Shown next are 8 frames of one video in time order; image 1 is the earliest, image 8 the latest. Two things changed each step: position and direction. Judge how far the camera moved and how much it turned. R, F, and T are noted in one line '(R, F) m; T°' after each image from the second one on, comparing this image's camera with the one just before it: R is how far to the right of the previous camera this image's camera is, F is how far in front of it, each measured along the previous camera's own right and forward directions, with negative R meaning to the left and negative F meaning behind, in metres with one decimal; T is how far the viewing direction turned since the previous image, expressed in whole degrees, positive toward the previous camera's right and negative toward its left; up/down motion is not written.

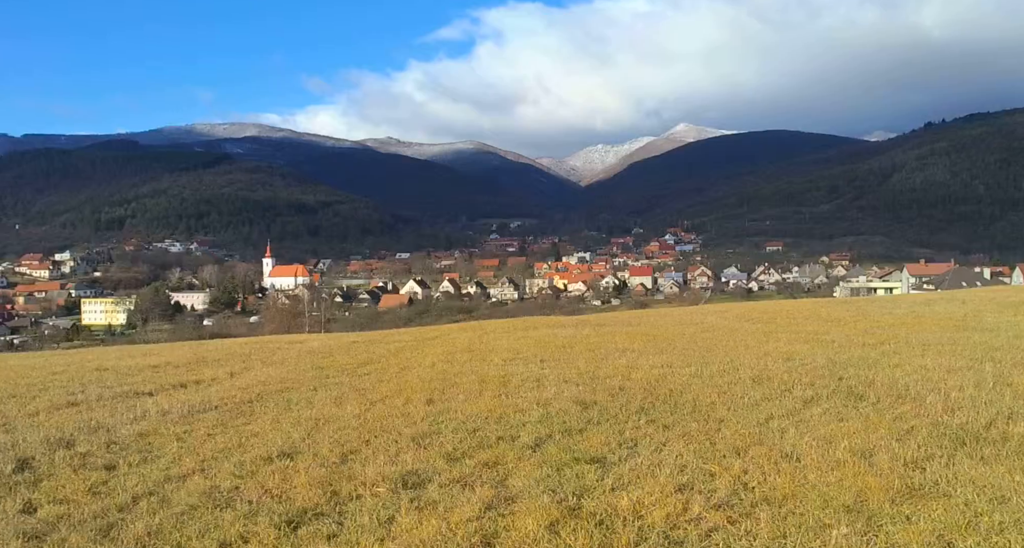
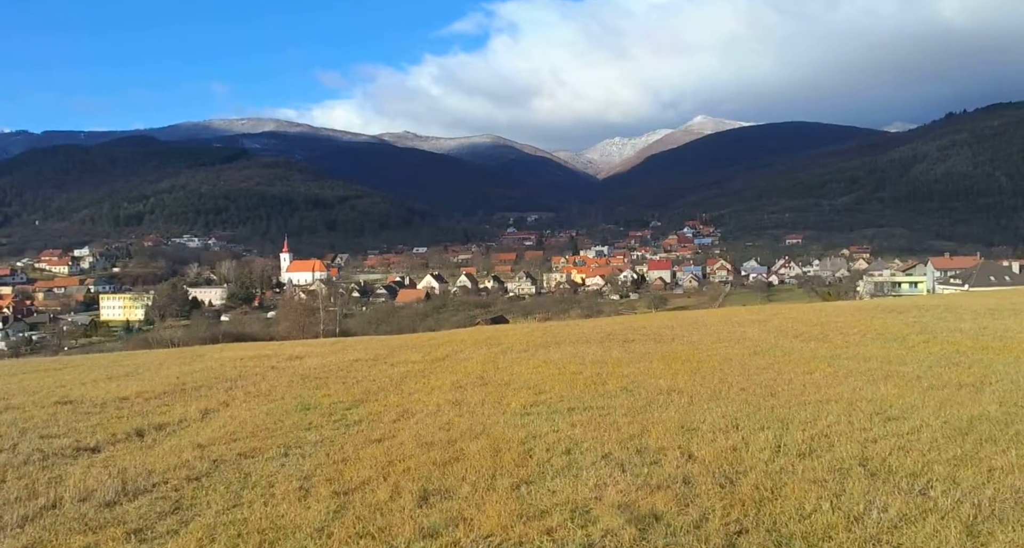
(0.0, +1.1) m; -1°
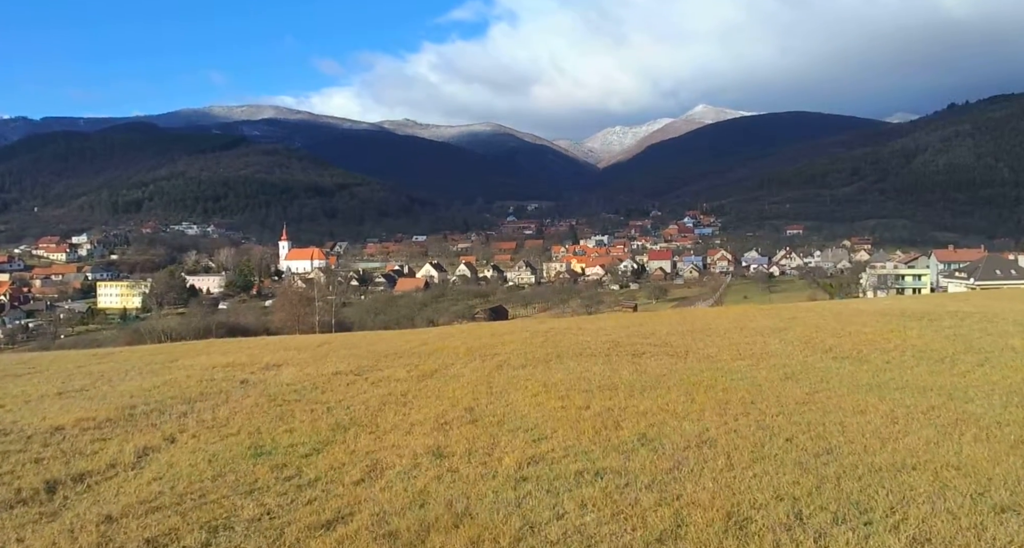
(0.0, +1.0) m; 0°
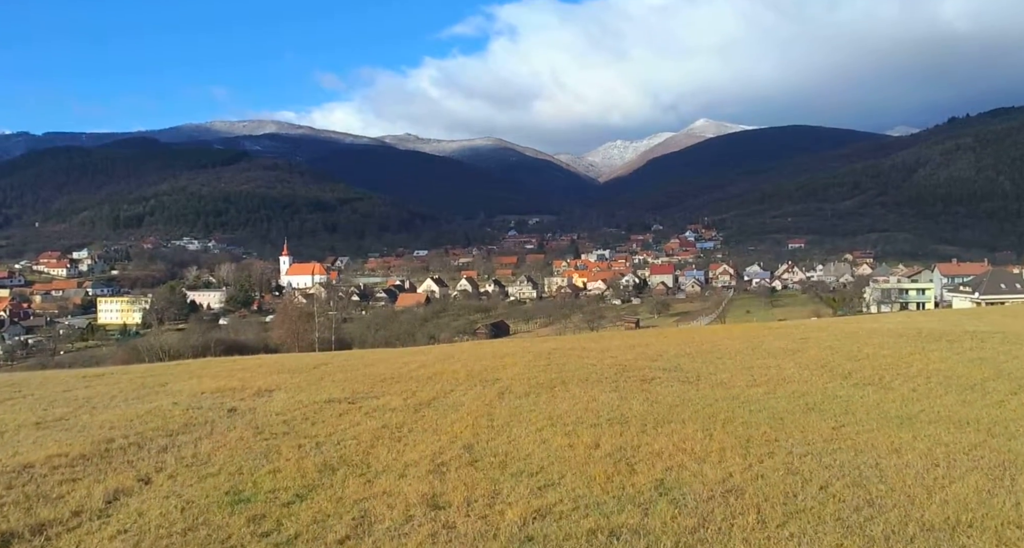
(0.0, +0.4) m; 0°
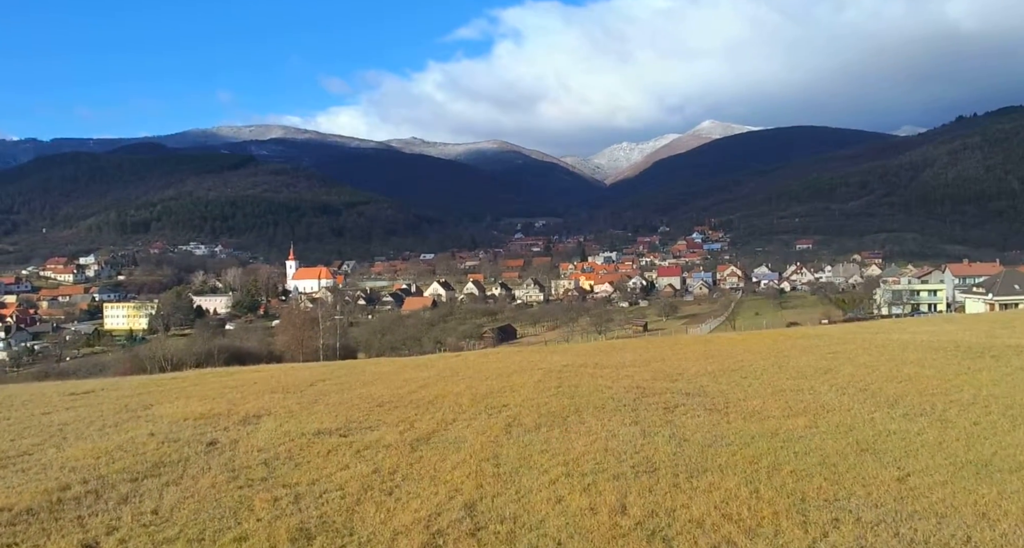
(0.0, +0.8) m; 0°
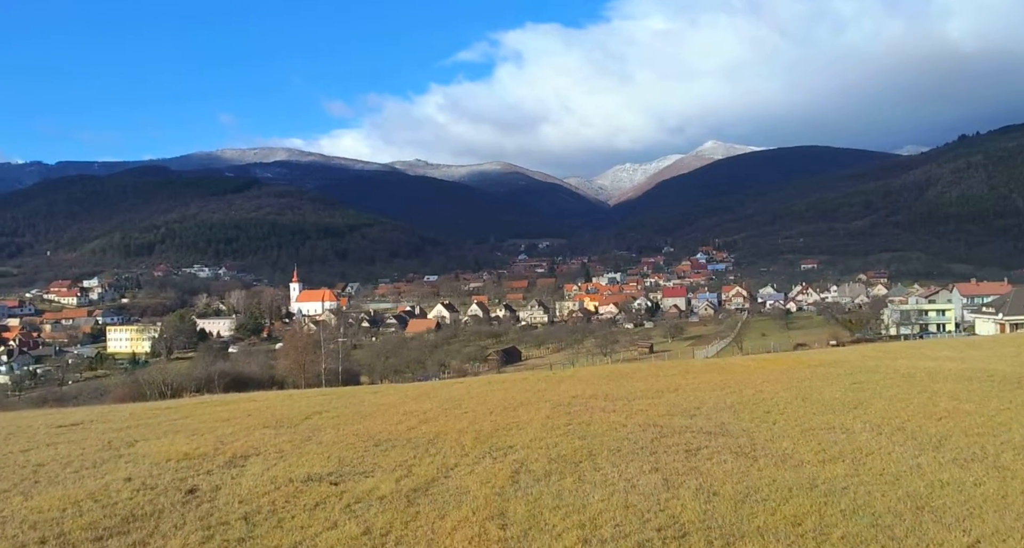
(0.0, +0.6) m; 0°
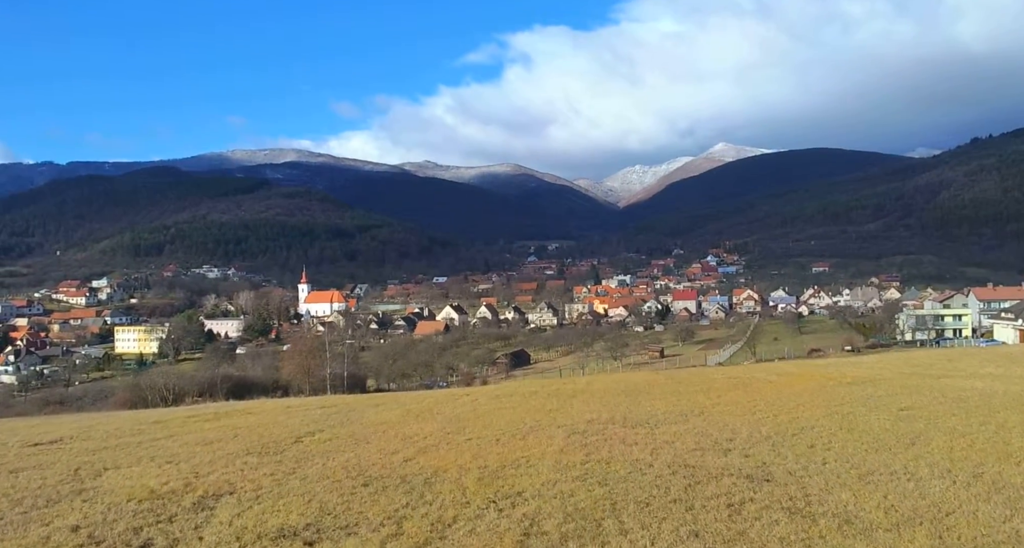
(0.0, +1.1) m; -1°
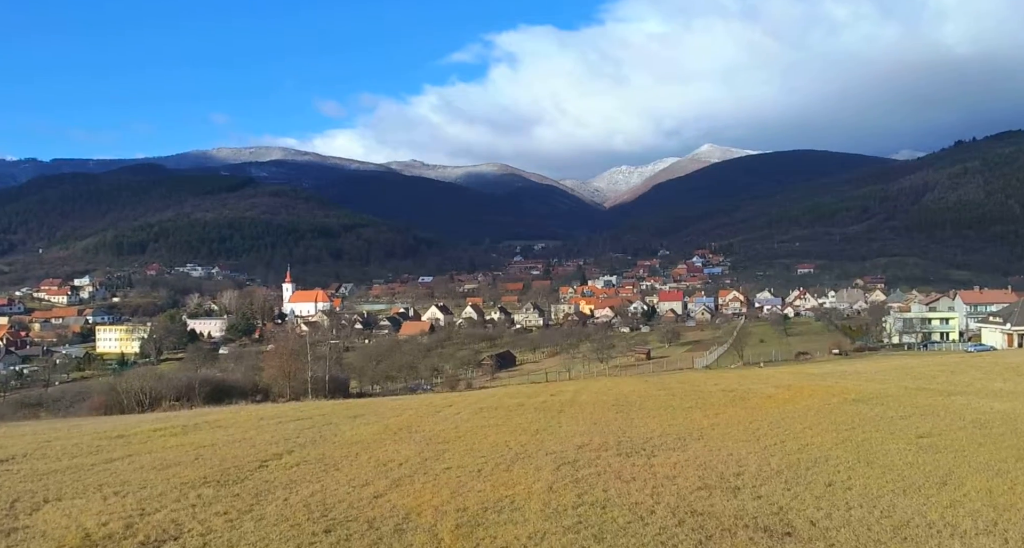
(0.0, +0.9) m; +1°
